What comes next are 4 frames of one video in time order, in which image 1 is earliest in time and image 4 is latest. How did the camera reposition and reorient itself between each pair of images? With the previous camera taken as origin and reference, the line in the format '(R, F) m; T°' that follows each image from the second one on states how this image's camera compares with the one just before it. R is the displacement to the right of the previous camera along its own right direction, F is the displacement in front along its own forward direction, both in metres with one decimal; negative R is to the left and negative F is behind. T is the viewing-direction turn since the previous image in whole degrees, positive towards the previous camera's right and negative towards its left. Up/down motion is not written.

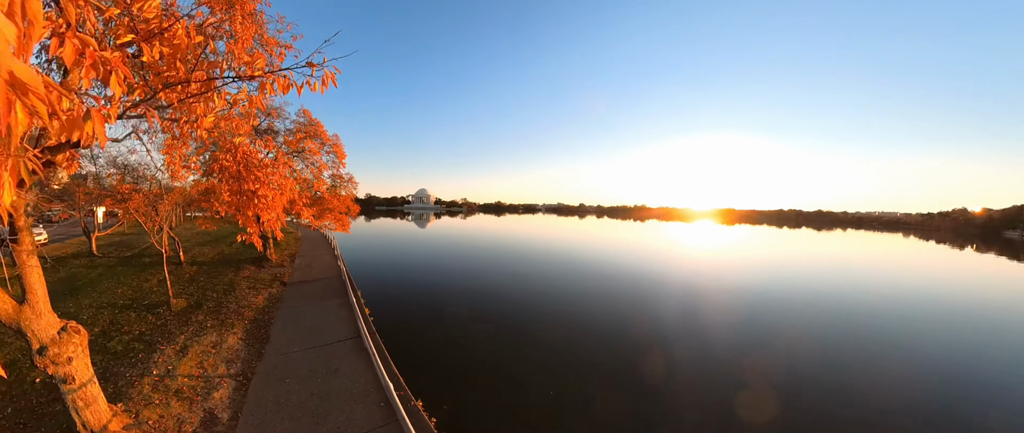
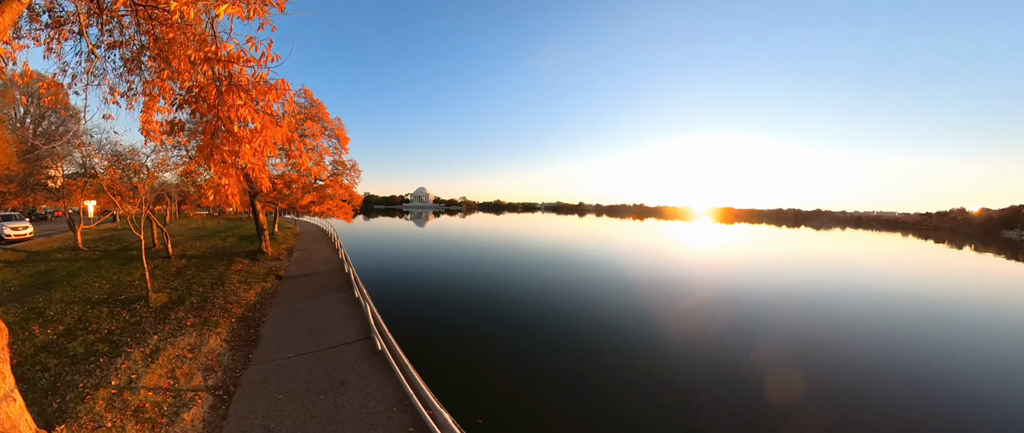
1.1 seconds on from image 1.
(-0.8, +1.3) m; 0°
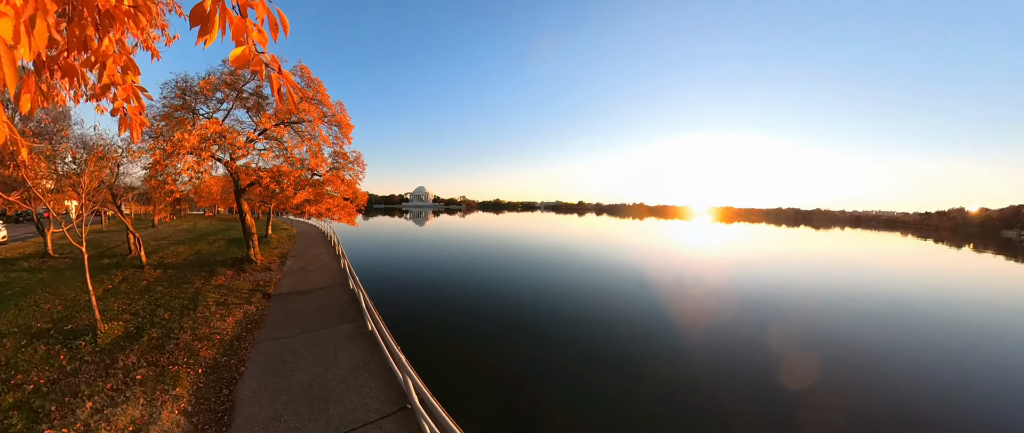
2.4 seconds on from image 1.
(-1.2, +2.0) m; 0°
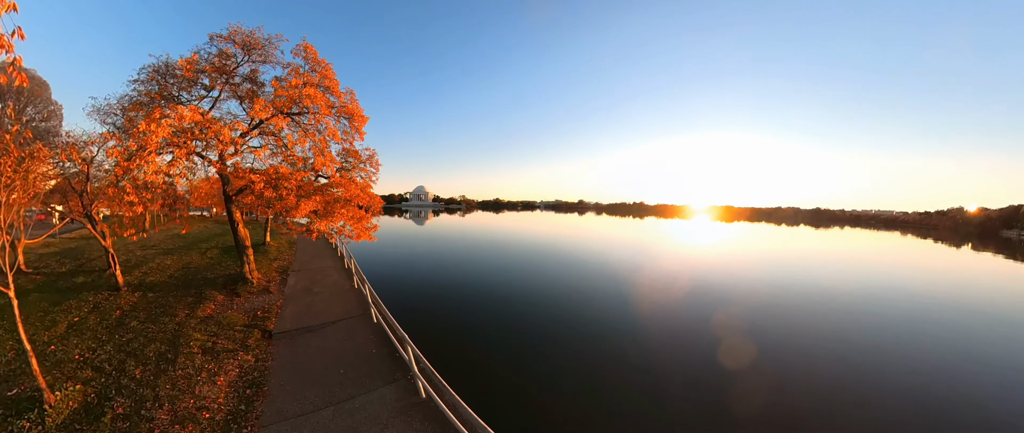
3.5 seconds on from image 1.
(-1.4, +1.9) m; 0°
